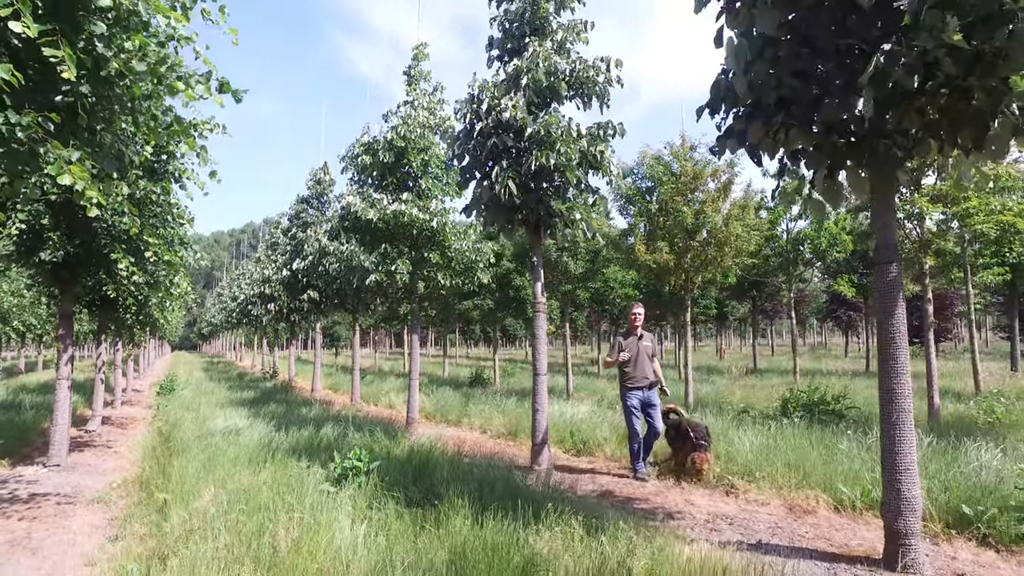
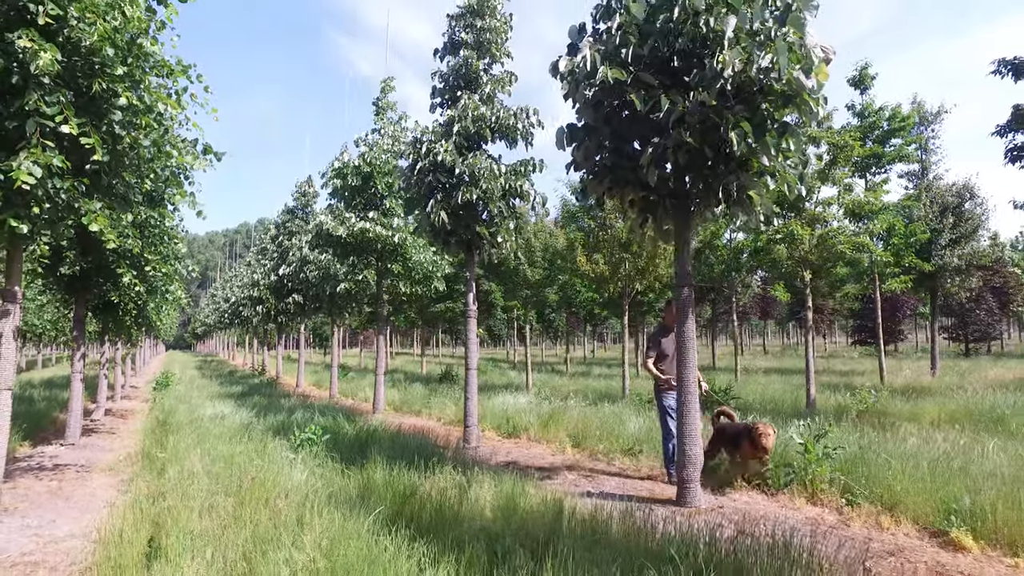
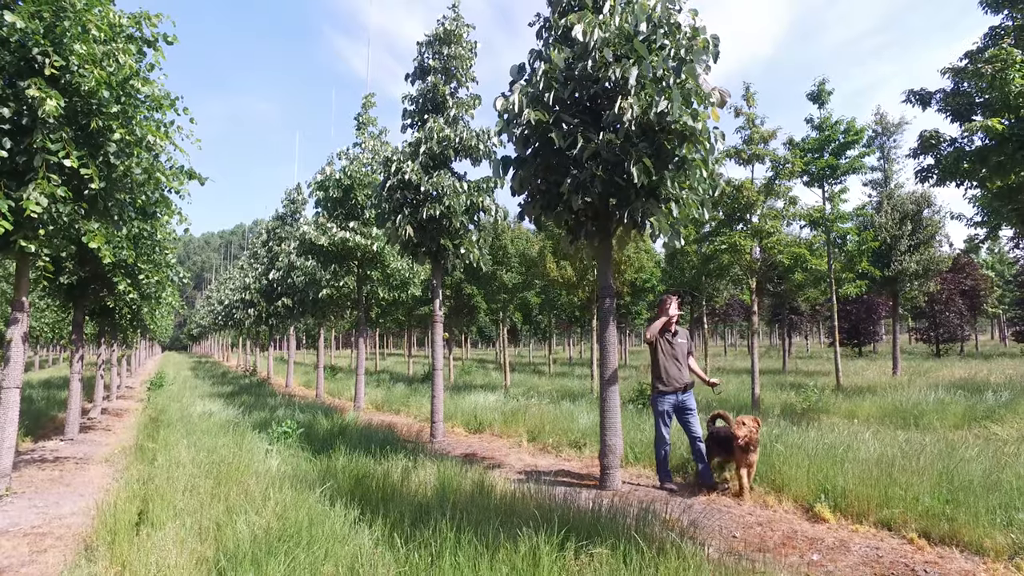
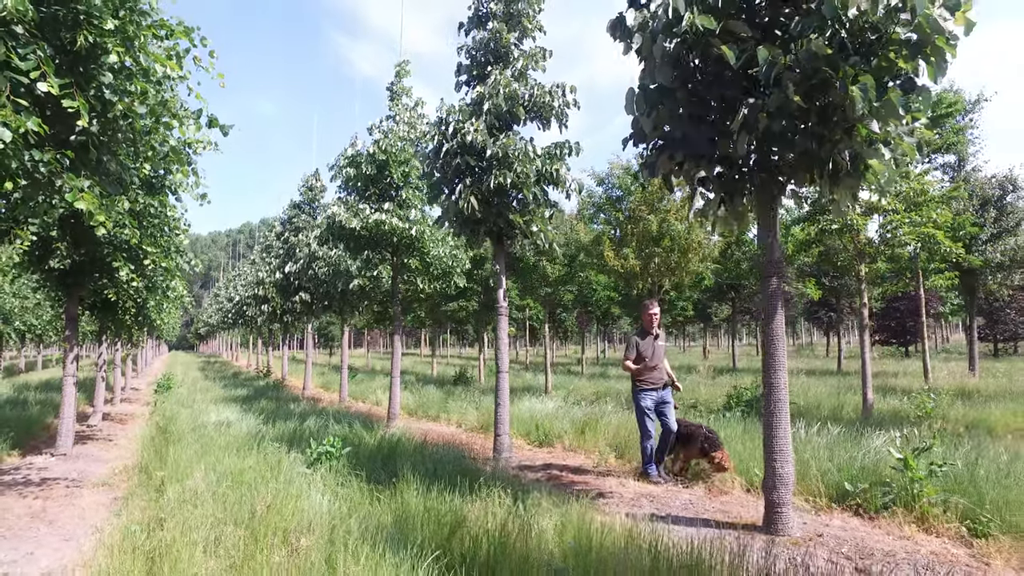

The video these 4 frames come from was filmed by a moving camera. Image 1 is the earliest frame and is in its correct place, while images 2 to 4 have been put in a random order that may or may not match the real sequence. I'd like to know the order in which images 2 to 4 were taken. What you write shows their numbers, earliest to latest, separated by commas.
4, 2, 3
